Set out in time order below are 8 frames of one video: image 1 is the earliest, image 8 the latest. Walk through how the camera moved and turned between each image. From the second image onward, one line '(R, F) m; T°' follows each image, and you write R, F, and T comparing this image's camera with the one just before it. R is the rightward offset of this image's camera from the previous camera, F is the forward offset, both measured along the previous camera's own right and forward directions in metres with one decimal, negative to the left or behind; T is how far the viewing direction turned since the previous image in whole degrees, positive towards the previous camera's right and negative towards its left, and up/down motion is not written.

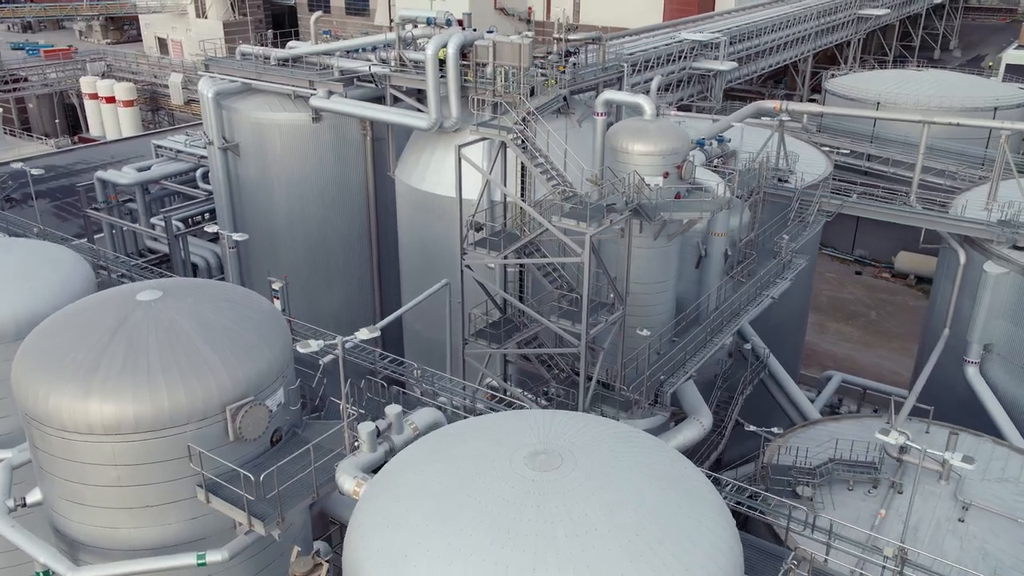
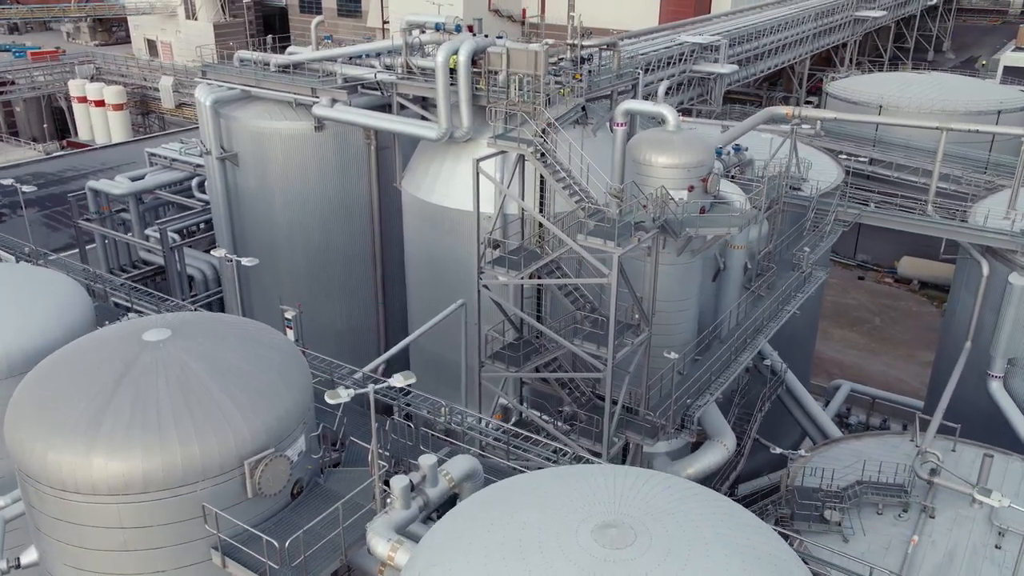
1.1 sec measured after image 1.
(-0.6, +0.9) m; +1°
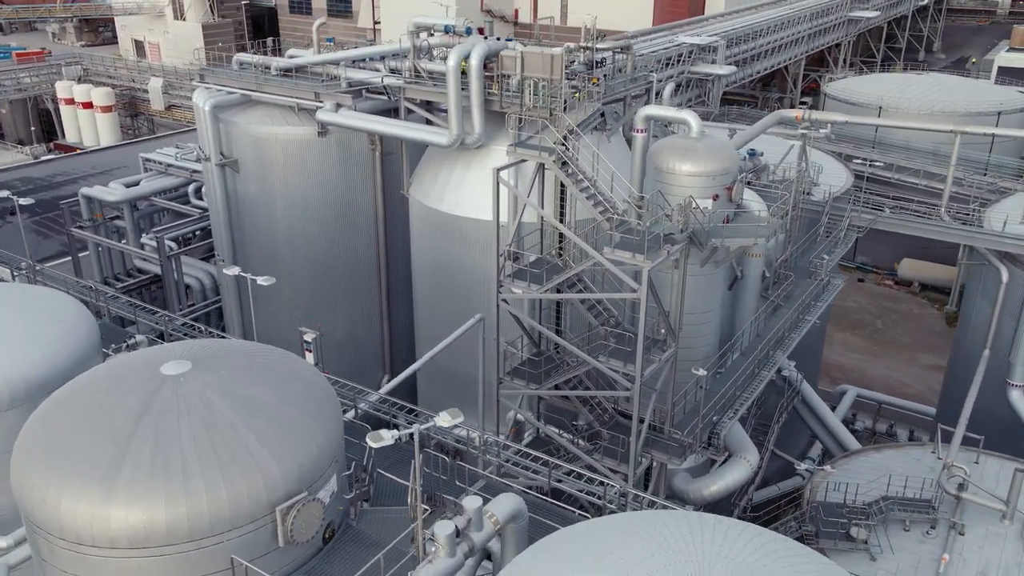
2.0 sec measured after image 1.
(-0.6, +0.7) m; +1°
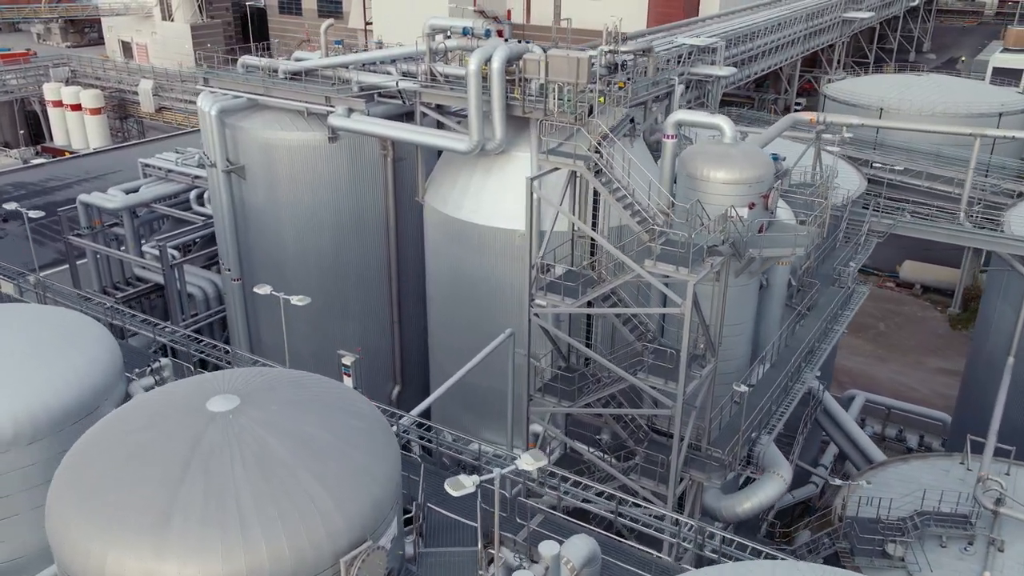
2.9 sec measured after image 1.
(-0.9, +0.7) m; +1°
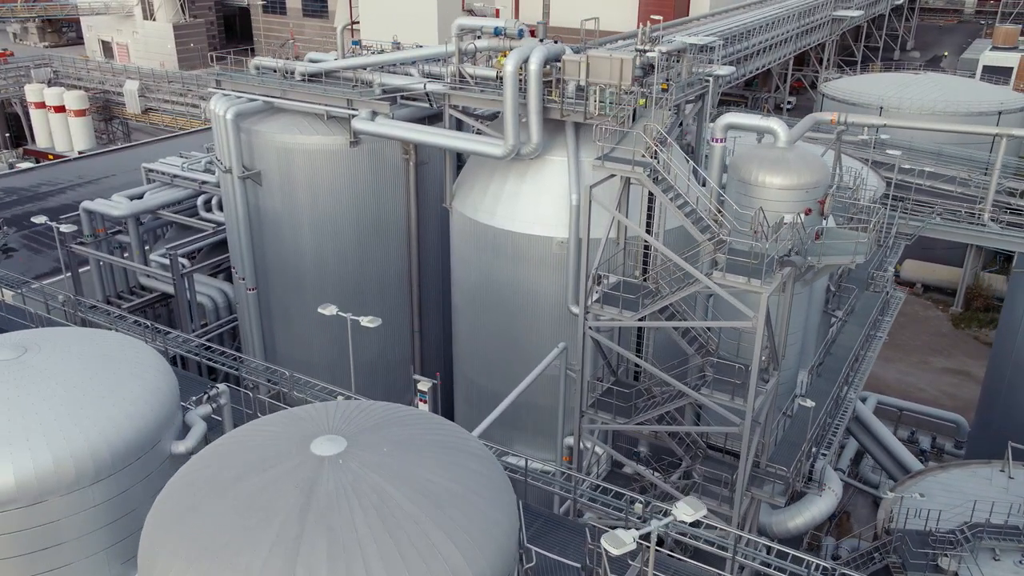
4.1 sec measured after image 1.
(-1.3, +0.7) m; +1°
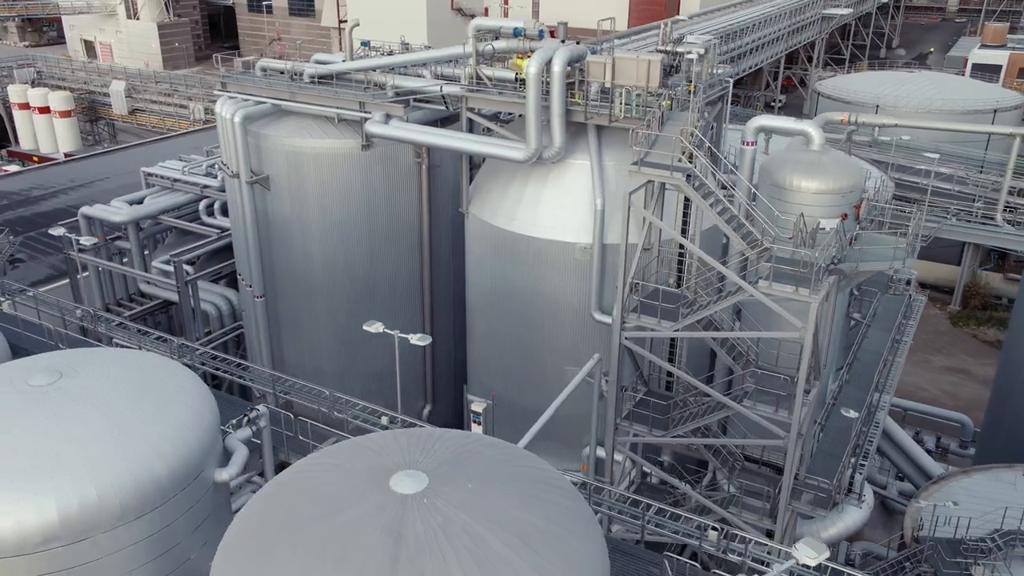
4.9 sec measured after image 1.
(-0.9, +0.5) m; +1°
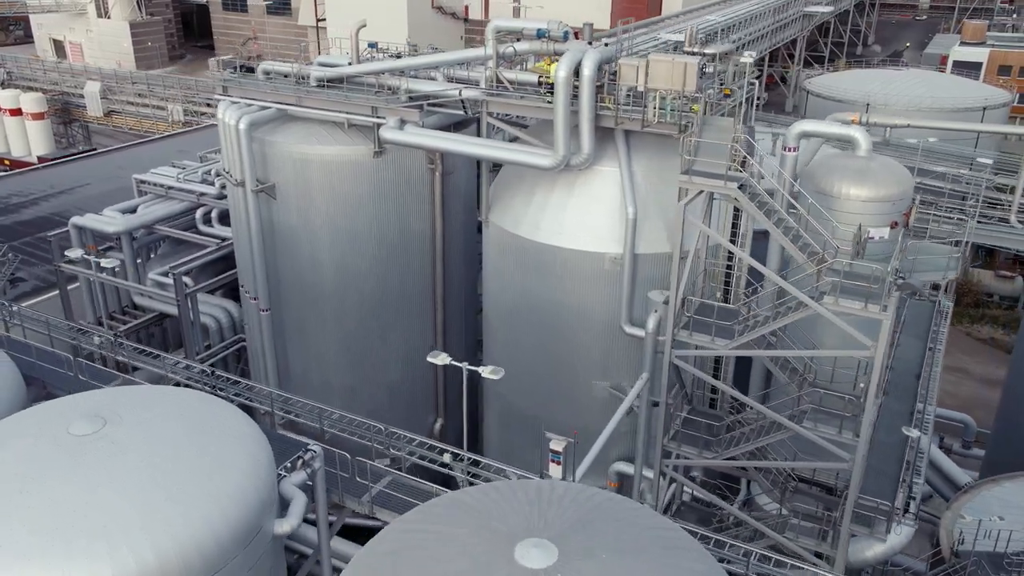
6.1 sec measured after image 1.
(-1.2, +0.8) m; +2°
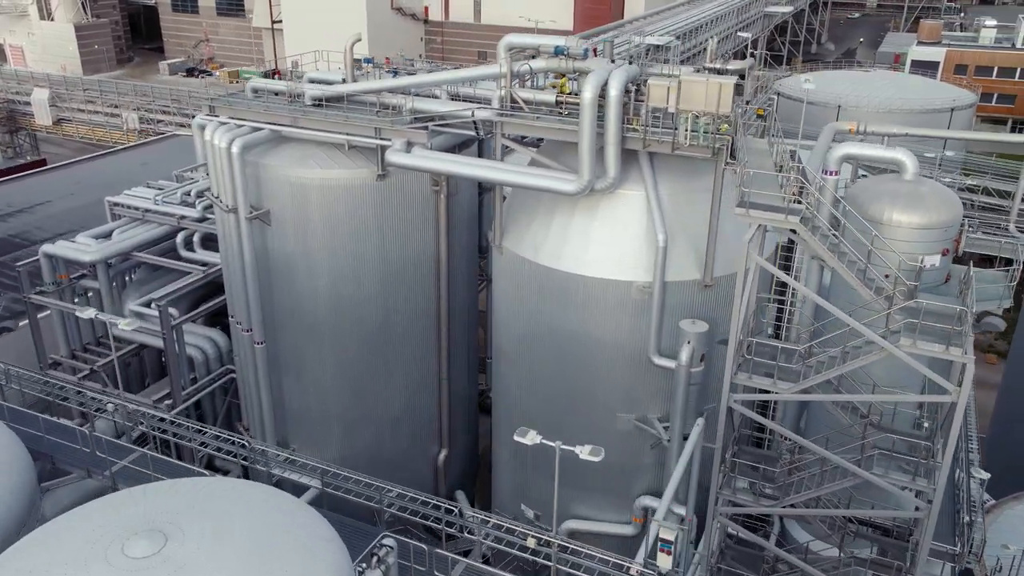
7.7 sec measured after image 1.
(-1.4, +1.1) m; +3°
